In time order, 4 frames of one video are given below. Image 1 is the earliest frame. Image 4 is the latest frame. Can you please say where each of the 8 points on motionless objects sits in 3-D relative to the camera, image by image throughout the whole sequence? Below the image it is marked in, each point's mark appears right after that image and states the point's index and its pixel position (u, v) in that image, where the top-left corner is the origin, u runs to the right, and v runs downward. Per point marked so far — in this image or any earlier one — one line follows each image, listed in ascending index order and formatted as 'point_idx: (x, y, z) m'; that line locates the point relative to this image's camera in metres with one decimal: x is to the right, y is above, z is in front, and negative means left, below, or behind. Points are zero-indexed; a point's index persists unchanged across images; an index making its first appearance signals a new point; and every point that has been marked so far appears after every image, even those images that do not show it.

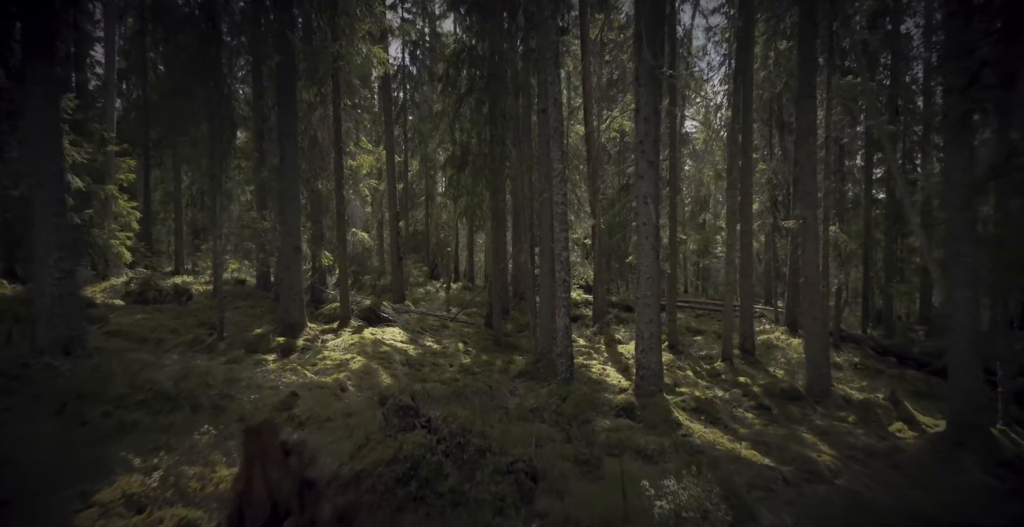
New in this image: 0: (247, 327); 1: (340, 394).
0: (-6.7, -1.7, +13.8) m
1: (-2.5, -1.9, +7.9) m
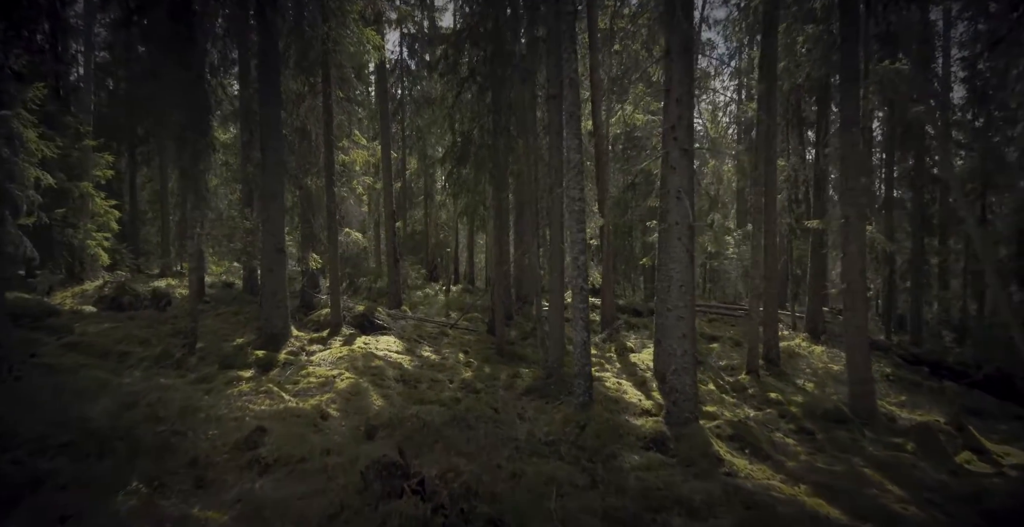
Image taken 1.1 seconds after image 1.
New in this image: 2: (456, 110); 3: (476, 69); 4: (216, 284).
0: (-6.6, -1.8, +12.5) m
1: (-2.4, -2.0, +6.7) m
2: (-1.4, +3.7, +13.0) m
3: (-0.8, +4.5, +12.5) m
4: (-10.9, -0.7, +19.8) m
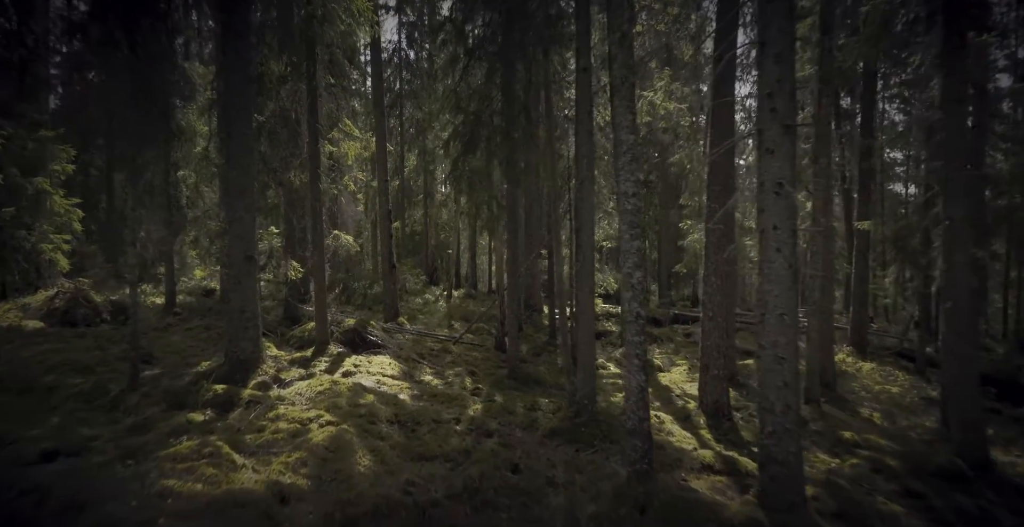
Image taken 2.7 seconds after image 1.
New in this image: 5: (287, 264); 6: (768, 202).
0: (-6.3, -2.0, +10.5) m
1: (-2.1, -2.2, +4.7) m
2: (-1.0, +3.5, +11.0) m
3: (-0.5, +4.4, +10.5) m
4: (-10.6, -0.9, +17.8) m
5: (-5.6, 0.0, +13.3) m
6: (+2.5, +0.6, +5.3) m
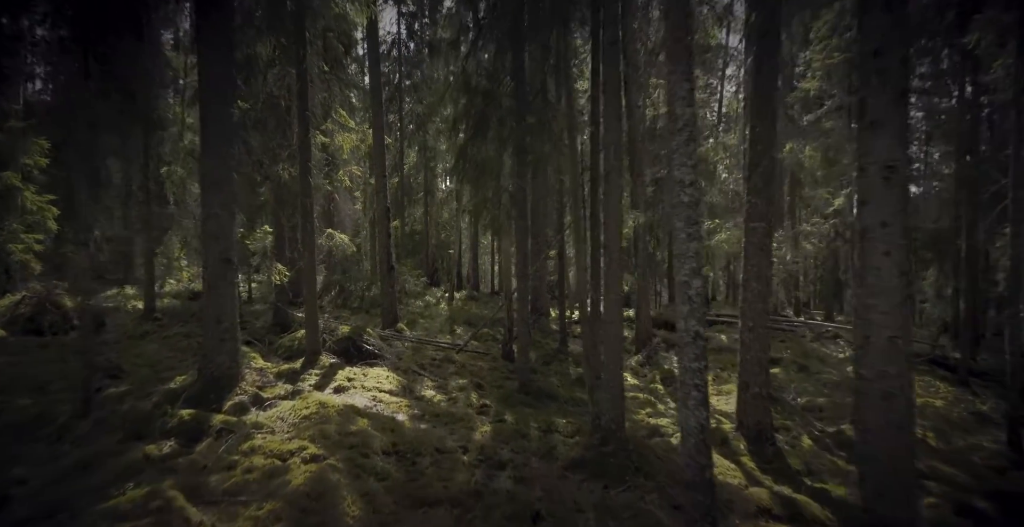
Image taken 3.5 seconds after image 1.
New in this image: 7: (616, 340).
0: (-6.1, -2.0, +9.4) m
1: (-1.9, -2.3, +3.5) m
2: (-0.8, +3.5, +9.8) m
3: (-0.3, +4.3, +9.3) m
4: (-10.3, -1.0, +16.6) m
5: (-5.4, 0.0, +12.1) m
6: (+2.7, +0.6, +4.1) m
7: (+1.5, -1.1, +7.6) m
